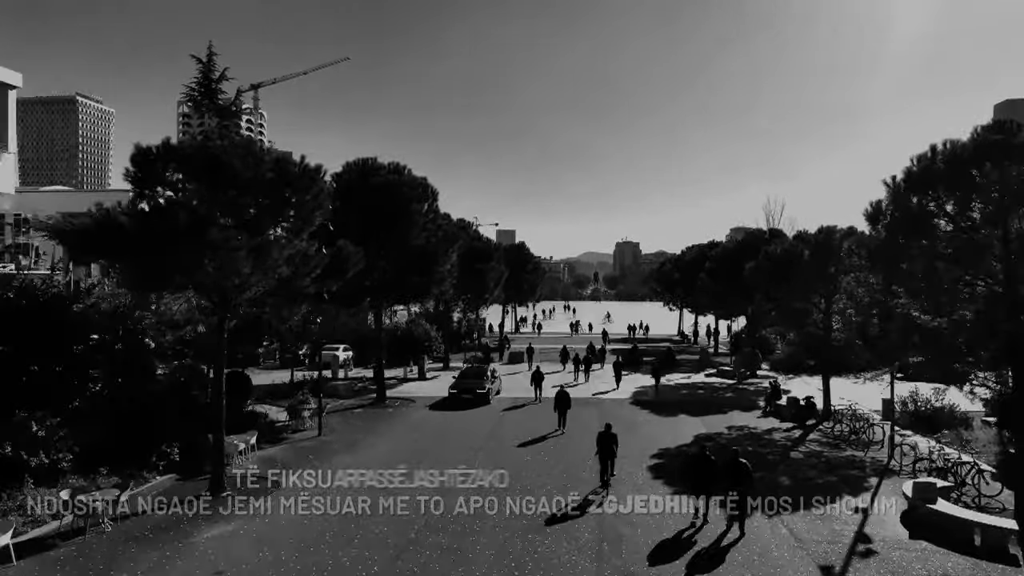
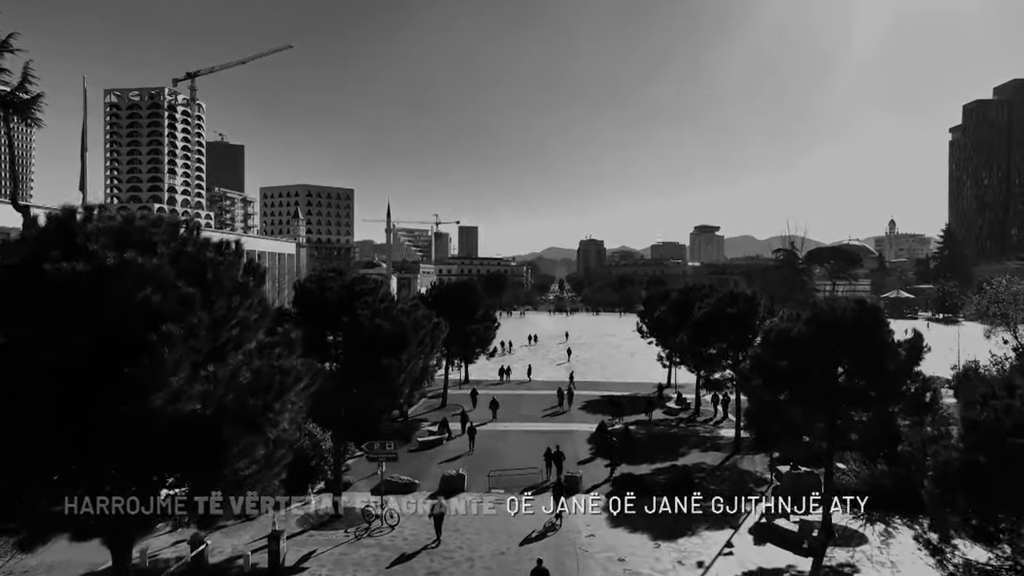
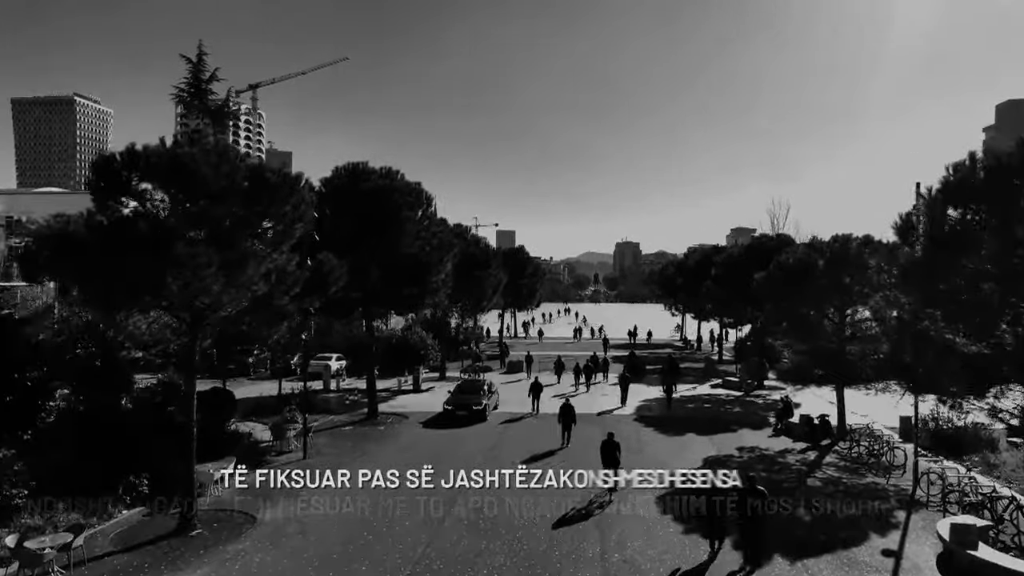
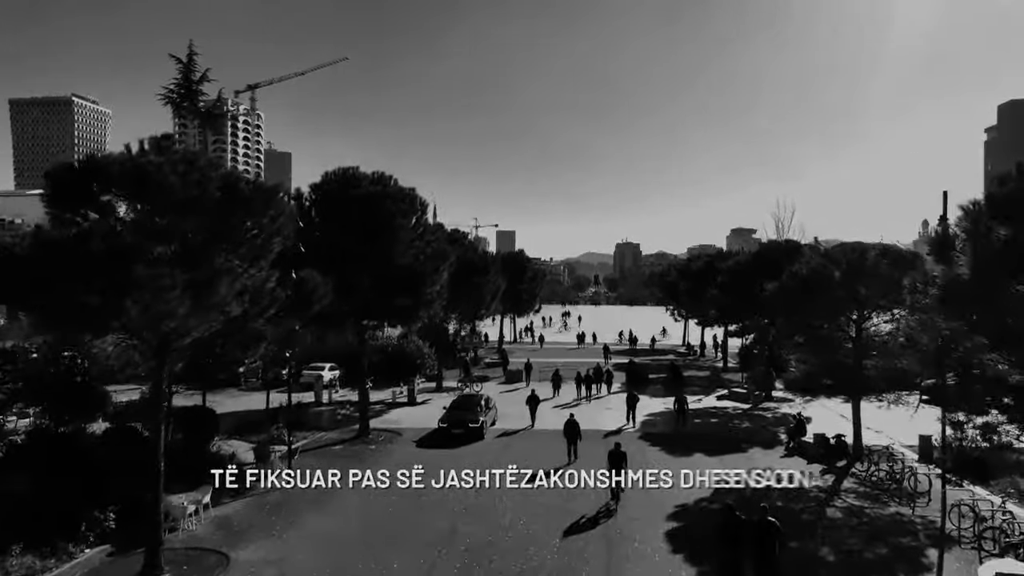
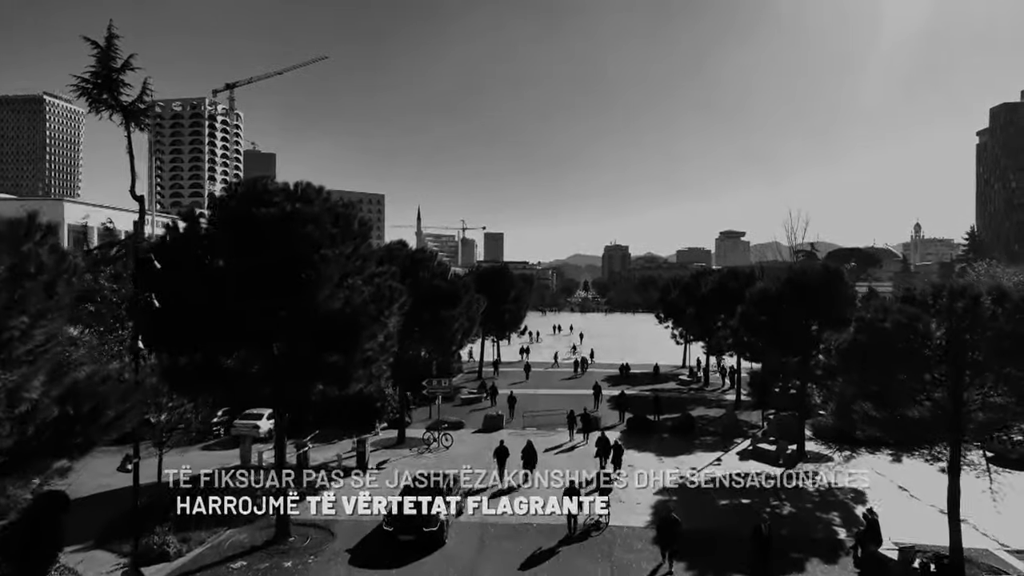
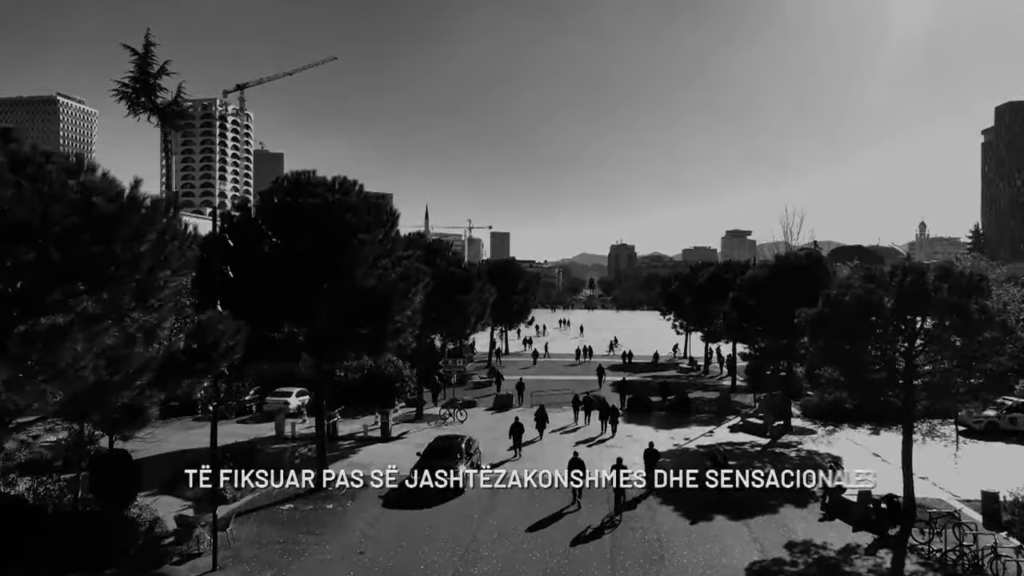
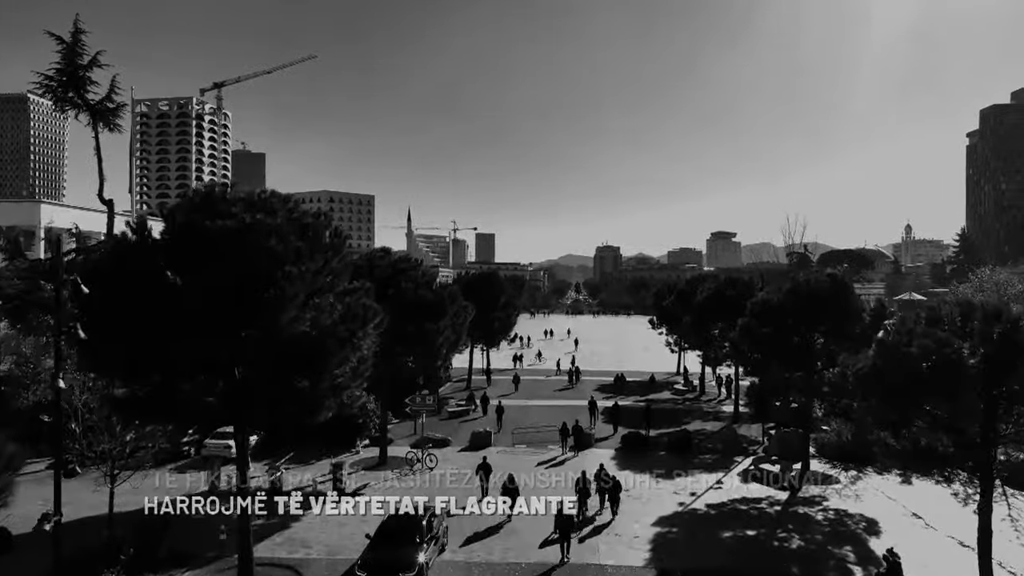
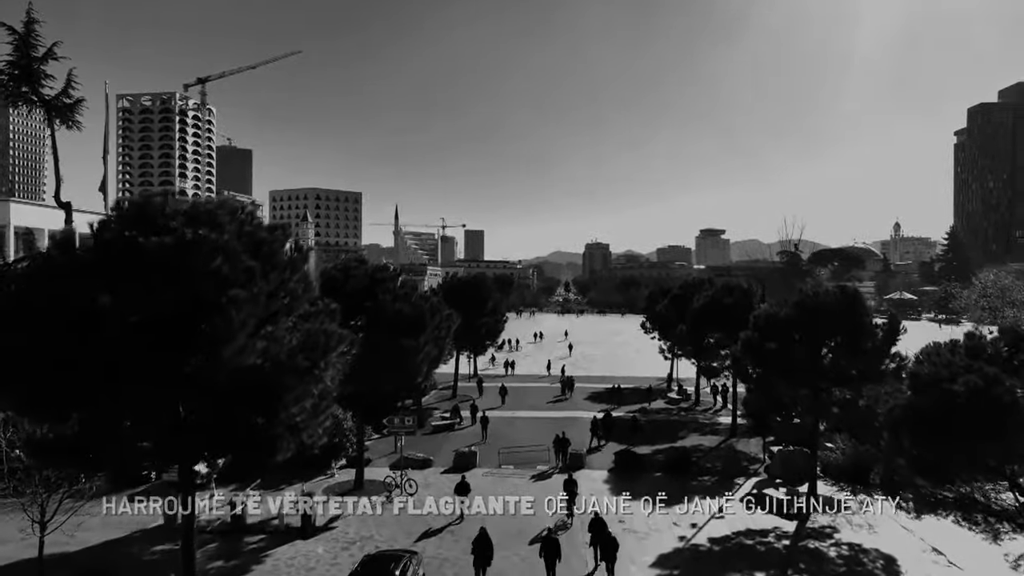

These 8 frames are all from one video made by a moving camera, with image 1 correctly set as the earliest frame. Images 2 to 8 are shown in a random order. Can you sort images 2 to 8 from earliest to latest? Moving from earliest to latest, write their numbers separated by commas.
3, 4, 6, 5, 7, 8, 2
